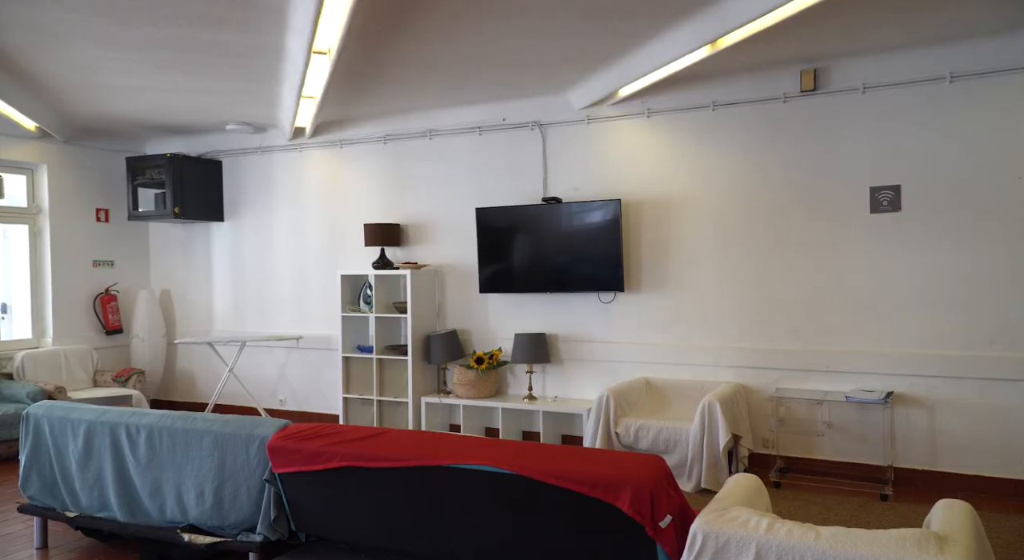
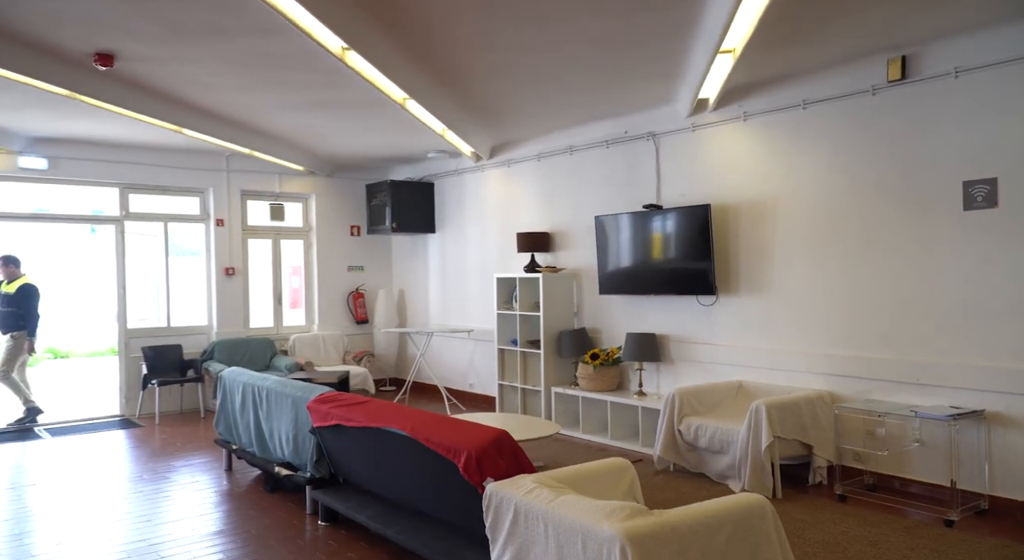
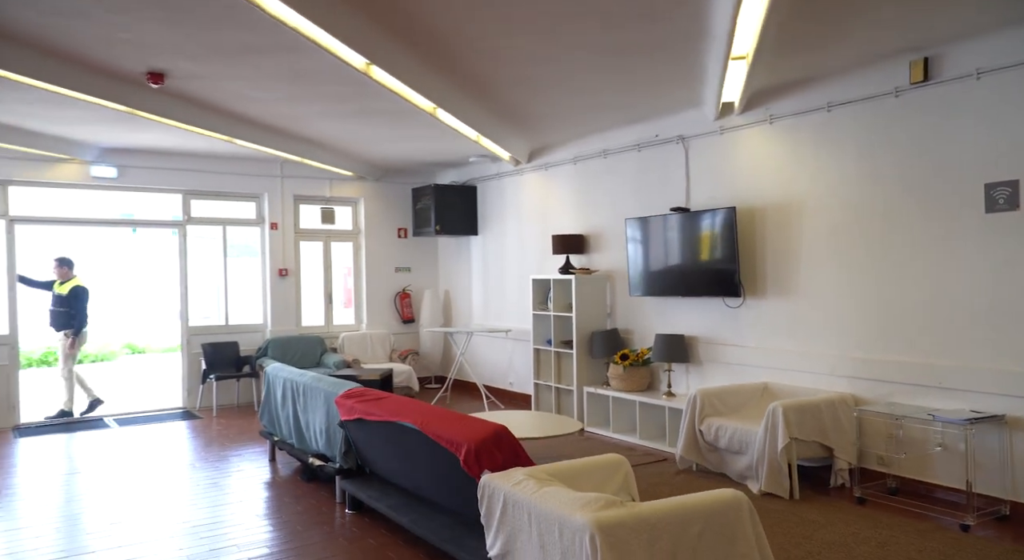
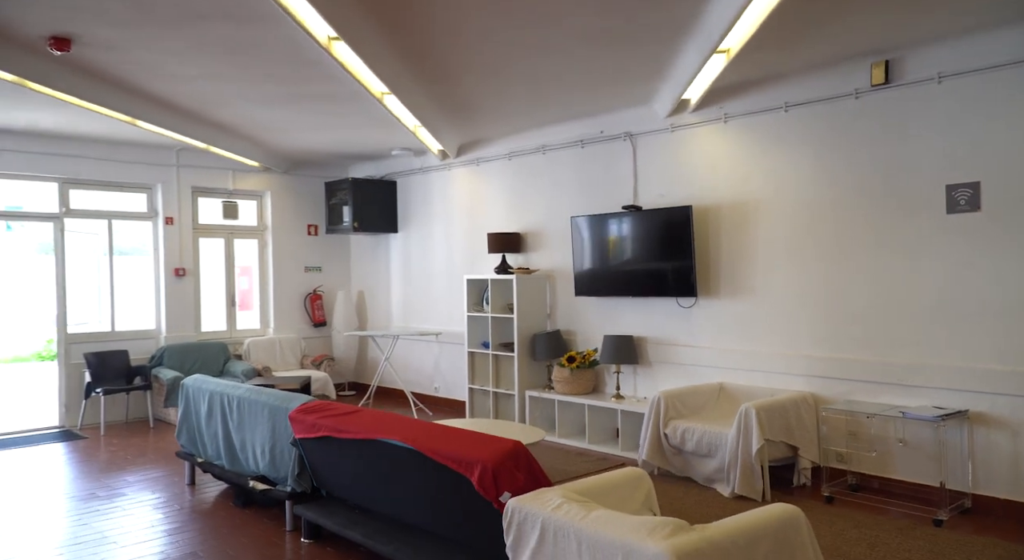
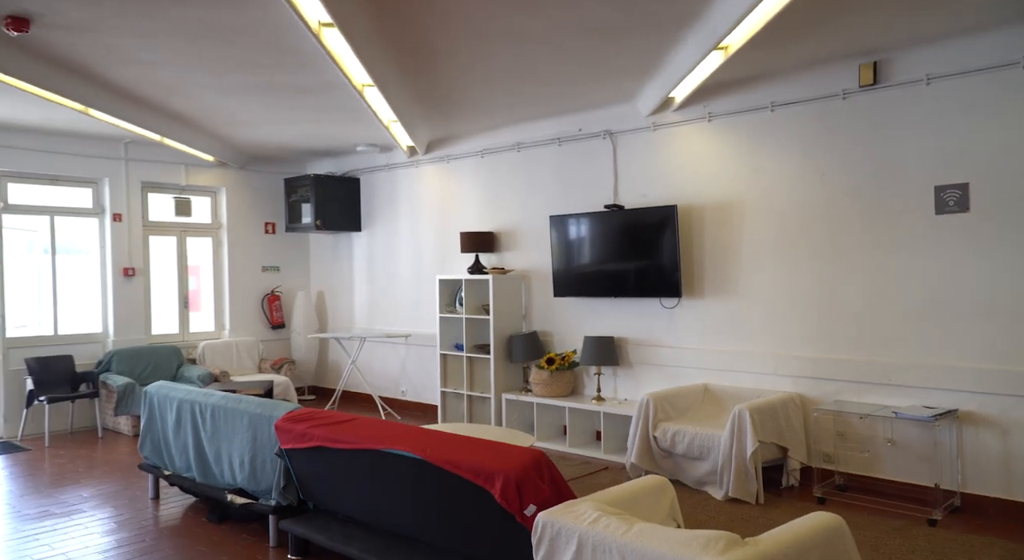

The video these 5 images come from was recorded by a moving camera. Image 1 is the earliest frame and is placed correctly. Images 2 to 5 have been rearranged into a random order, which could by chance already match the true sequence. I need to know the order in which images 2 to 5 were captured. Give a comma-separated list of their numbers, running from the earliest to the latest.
5, 4, 2, 3
